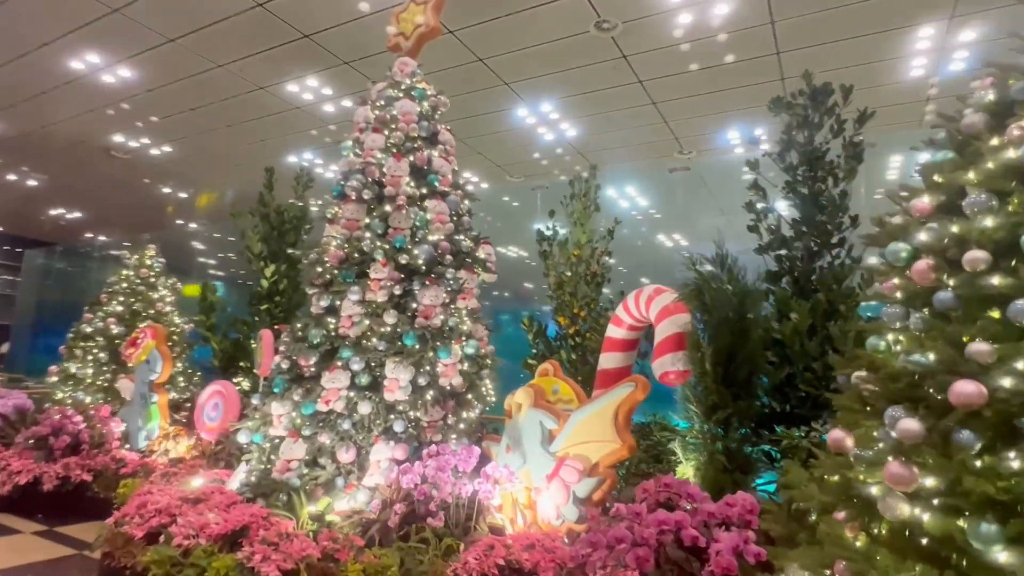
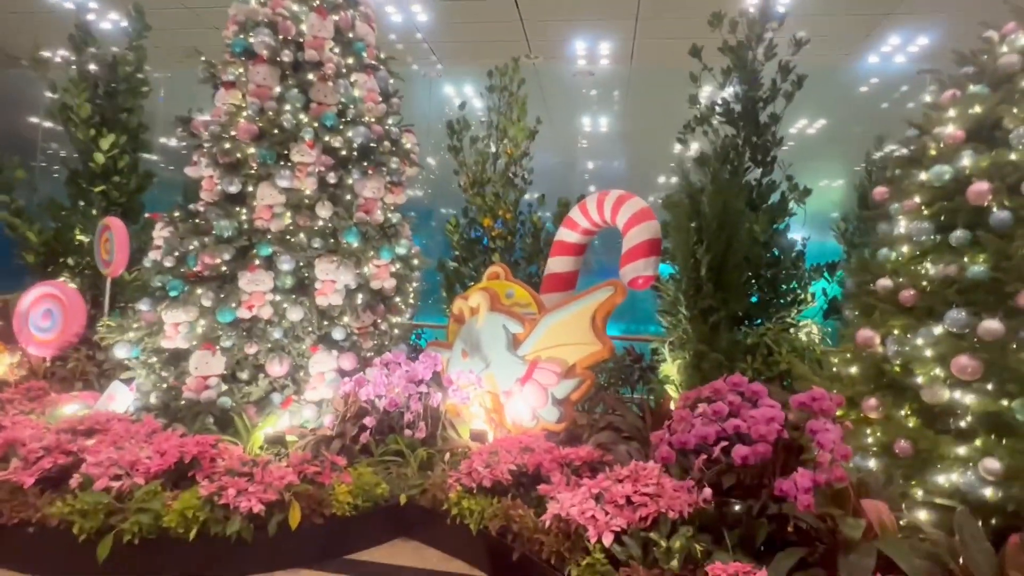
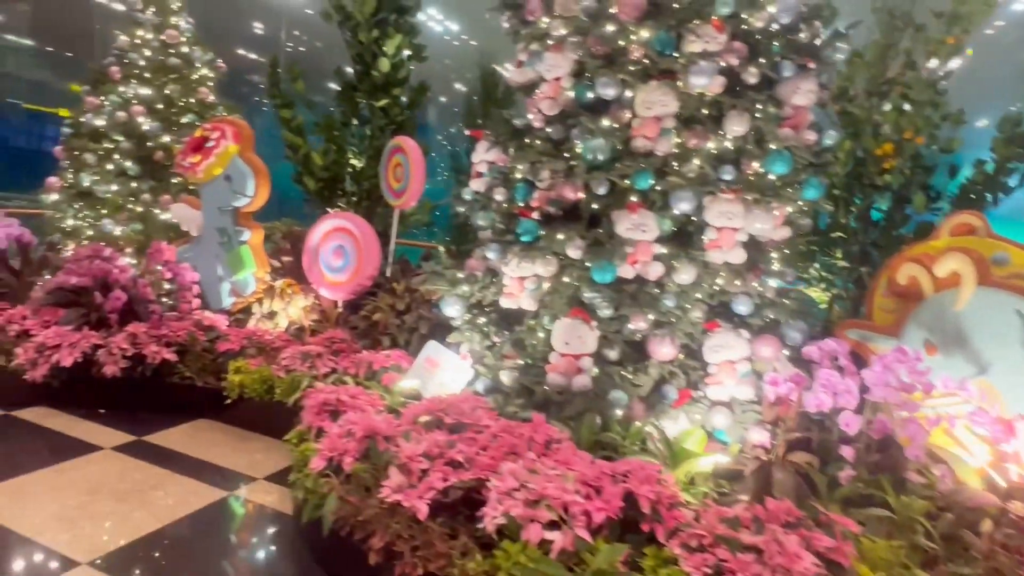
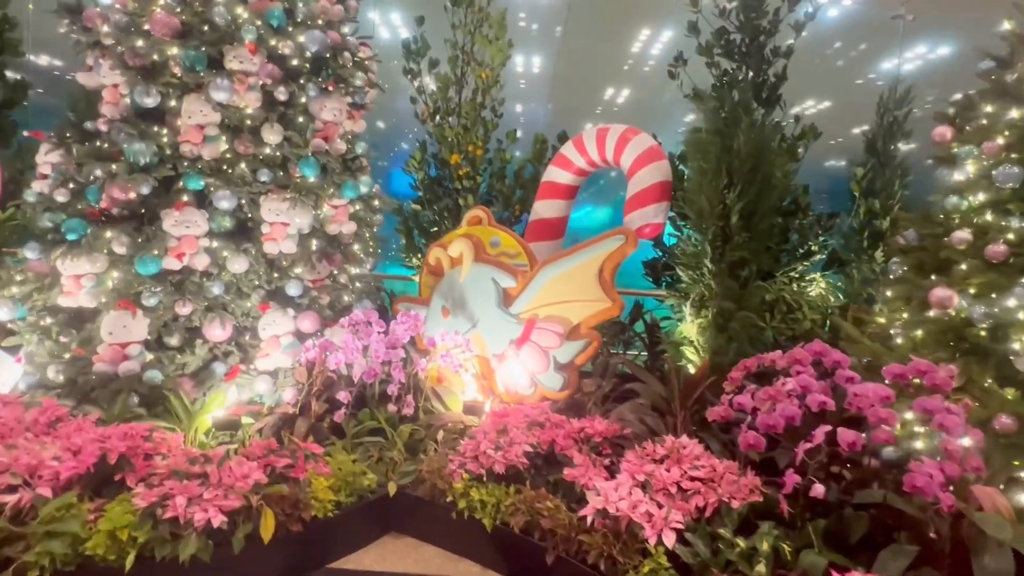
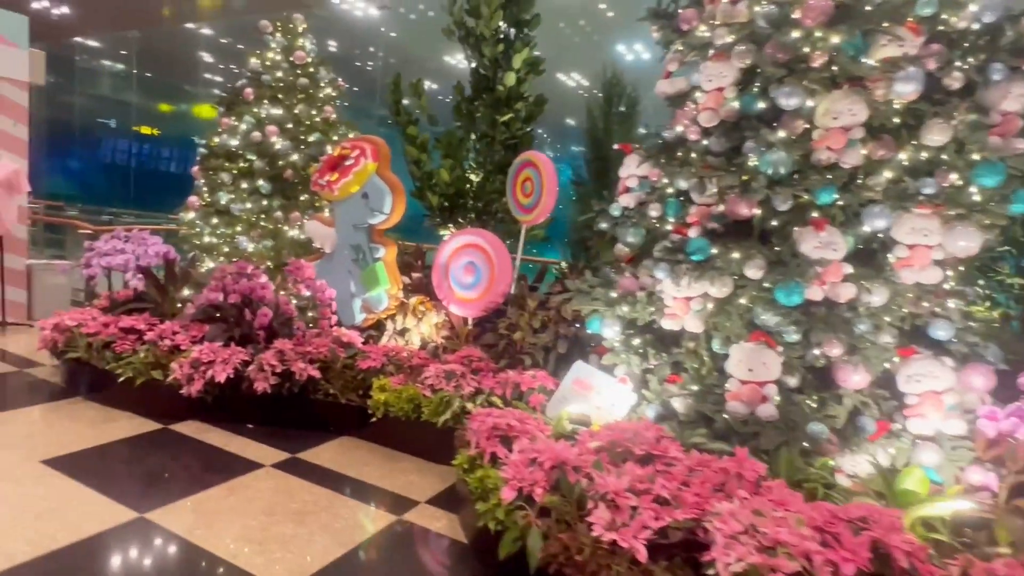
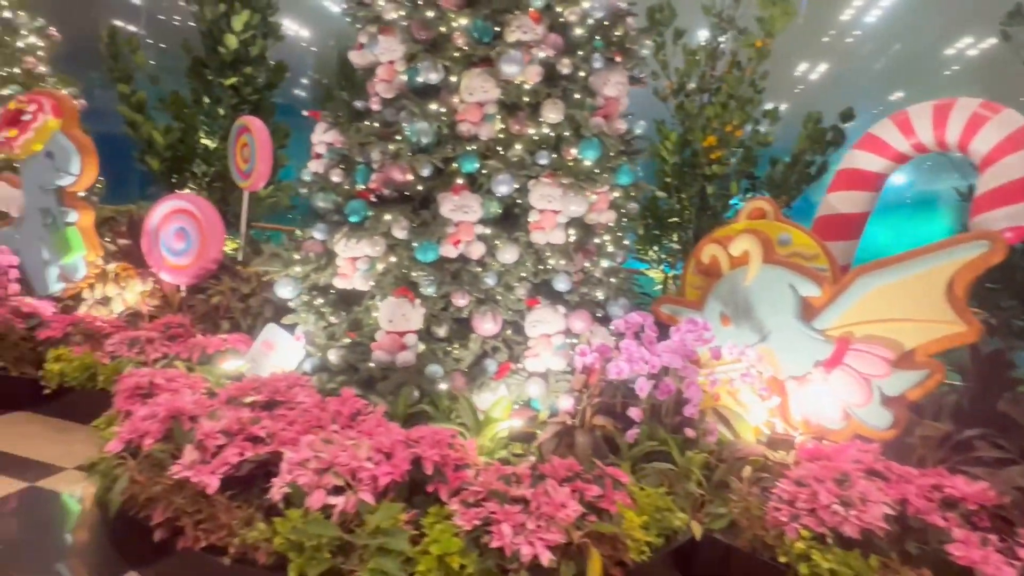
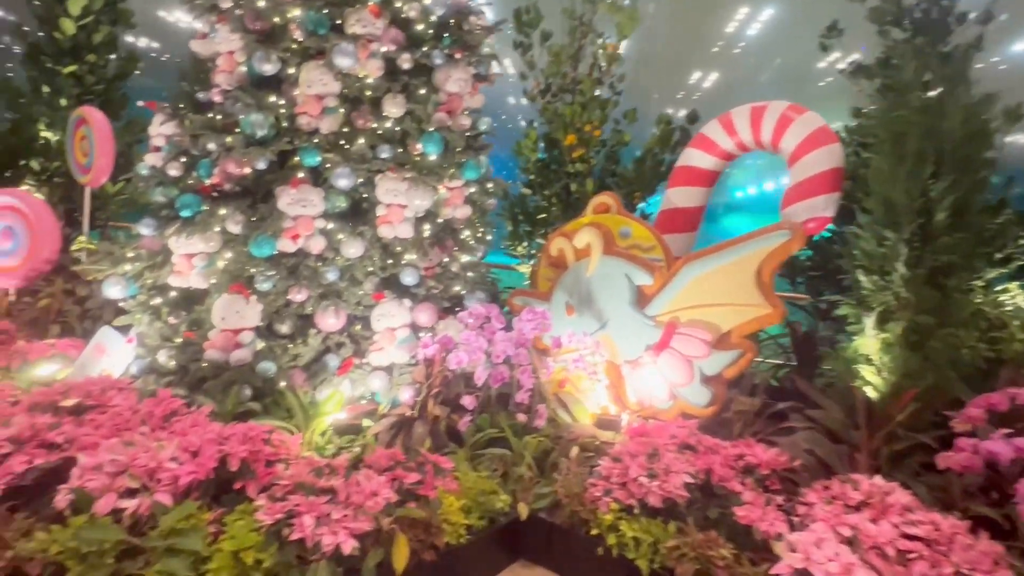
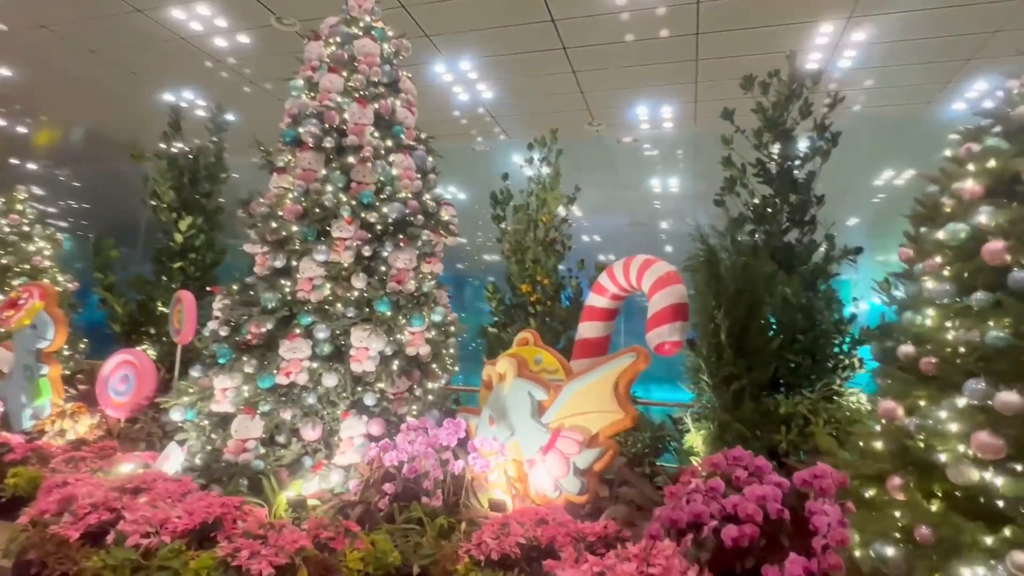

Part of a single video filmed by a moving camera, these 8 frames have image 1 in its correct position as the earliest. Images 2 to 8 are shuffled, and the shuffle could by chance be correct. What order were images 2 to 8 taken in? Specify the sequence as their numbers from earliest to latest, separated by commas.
8, 2, 4, 7, 6, 3, 5
